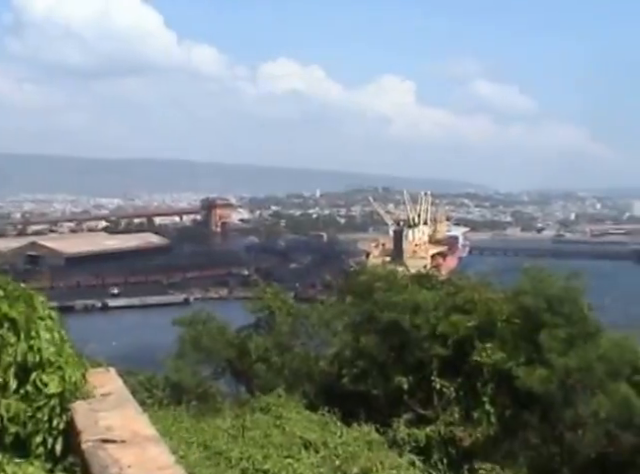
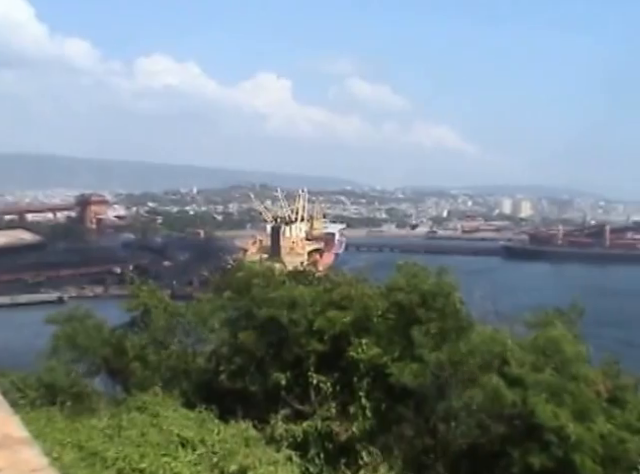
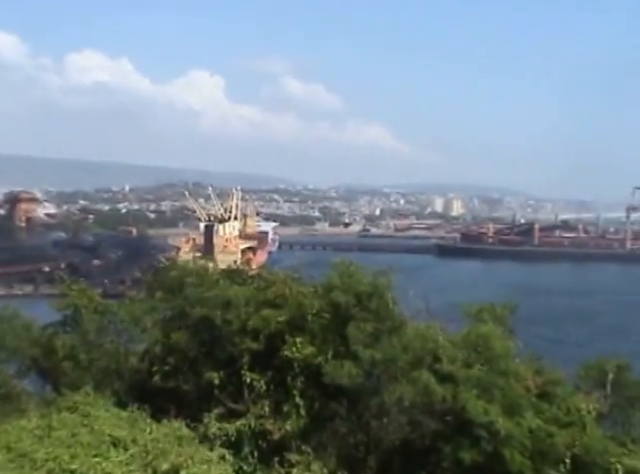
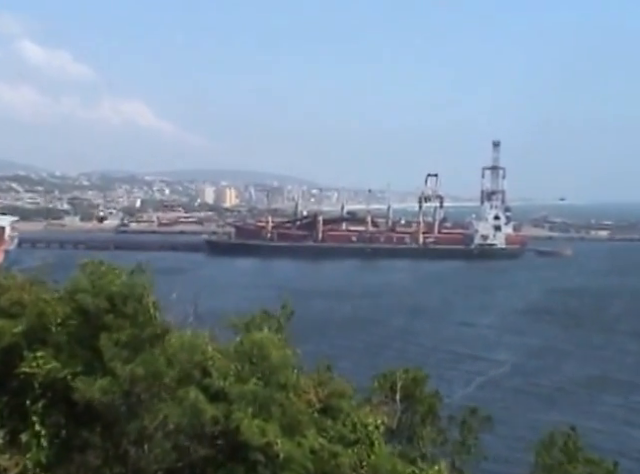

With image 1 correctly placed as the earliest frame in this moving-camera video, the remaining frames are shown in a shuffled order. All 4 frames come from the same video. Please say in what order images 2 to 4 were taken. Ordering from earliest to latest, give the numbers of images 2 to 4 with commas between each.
2, 3, 4
